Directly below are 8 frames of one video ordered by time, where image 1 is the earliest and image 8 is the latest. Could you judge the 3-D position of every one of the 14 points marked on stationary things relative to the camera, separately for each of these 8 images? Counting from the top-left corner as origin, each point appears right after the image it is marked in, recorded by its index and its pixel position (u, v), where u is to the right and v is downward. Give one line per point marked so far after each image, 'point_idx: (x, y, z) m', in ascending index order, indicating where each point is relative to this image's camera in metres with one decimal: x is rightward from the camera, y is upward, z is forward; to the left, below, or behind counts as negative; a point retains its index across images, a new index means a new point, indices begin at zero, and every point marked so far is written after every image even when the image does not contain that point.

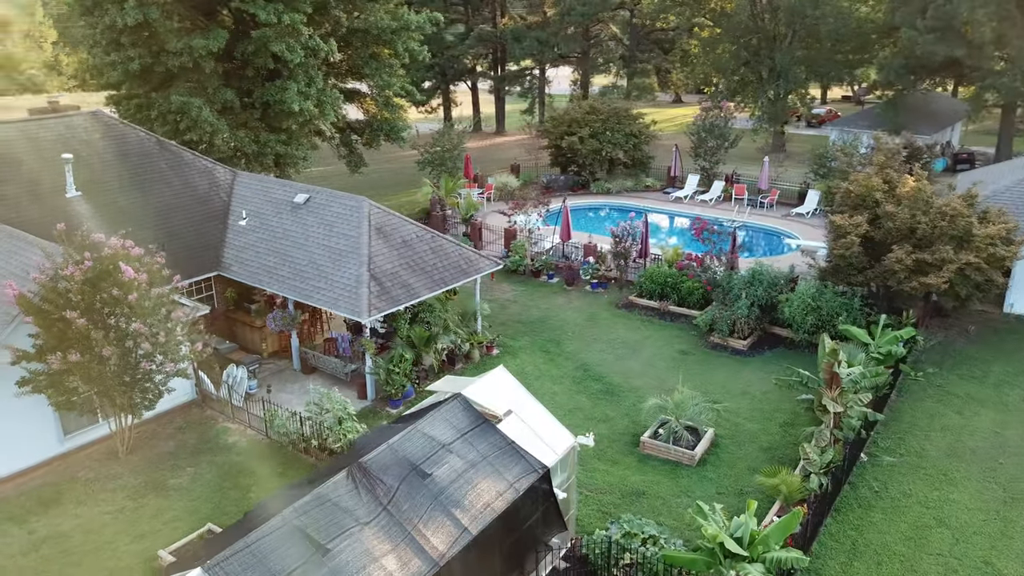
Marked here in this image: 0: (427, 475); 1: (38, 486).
0: (-1.2, -2.4, +10.6) m
1: (-8.8, -3.6, +14.9) m
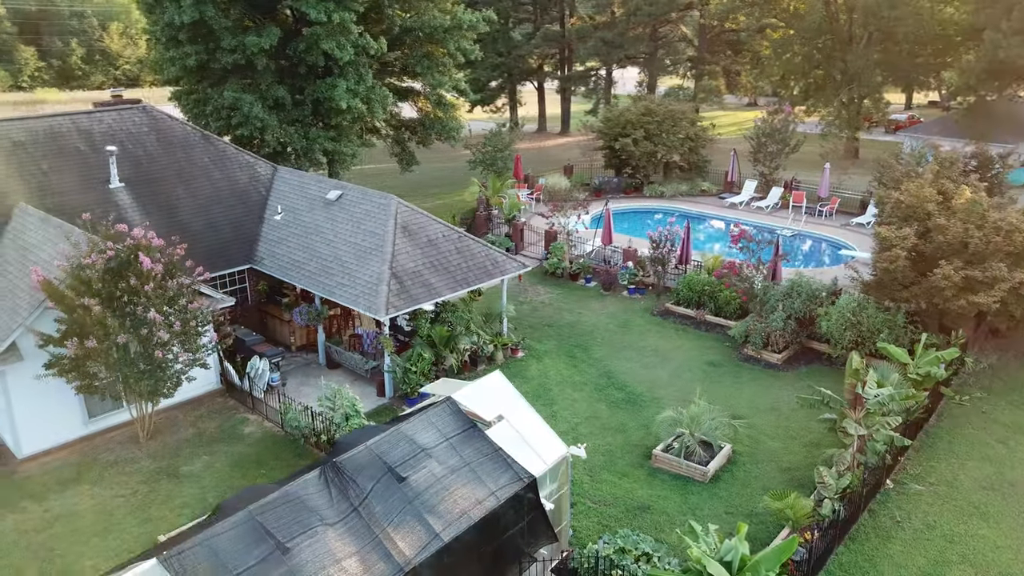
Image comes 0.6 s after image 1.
0: (-1.5, -2.5, +10.4) m
1: (-8.6, -3.4, +15.4) m
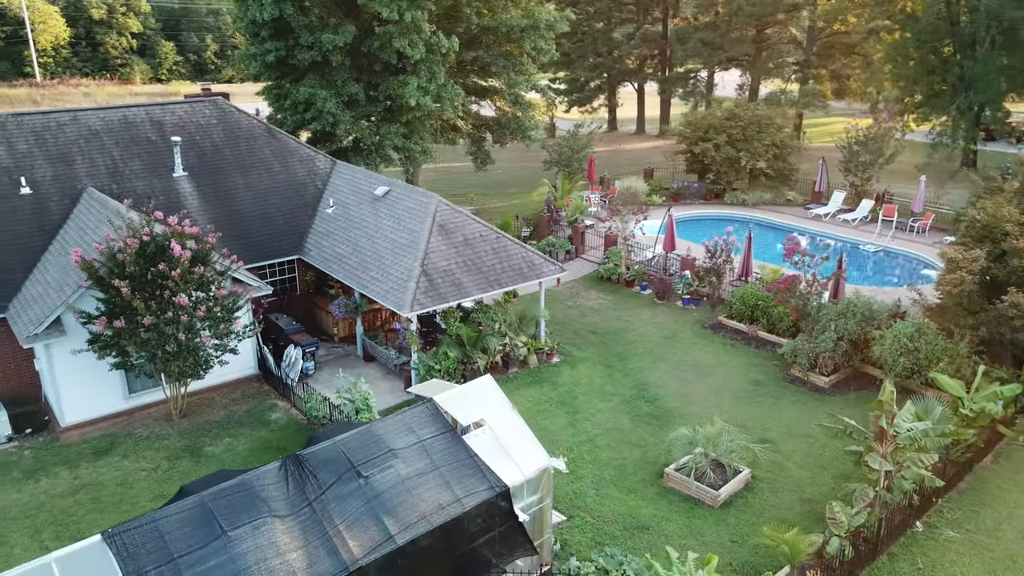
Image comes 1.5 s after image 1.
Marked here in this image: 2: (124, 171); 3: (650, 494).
0: (-1.9, -2.4, +10.4) m
1: (-8.4, -3.0, +16.4) m
2: (-9.5, +2.9, +19.9) m
3: (+2.5, -3.7, +14.4) m
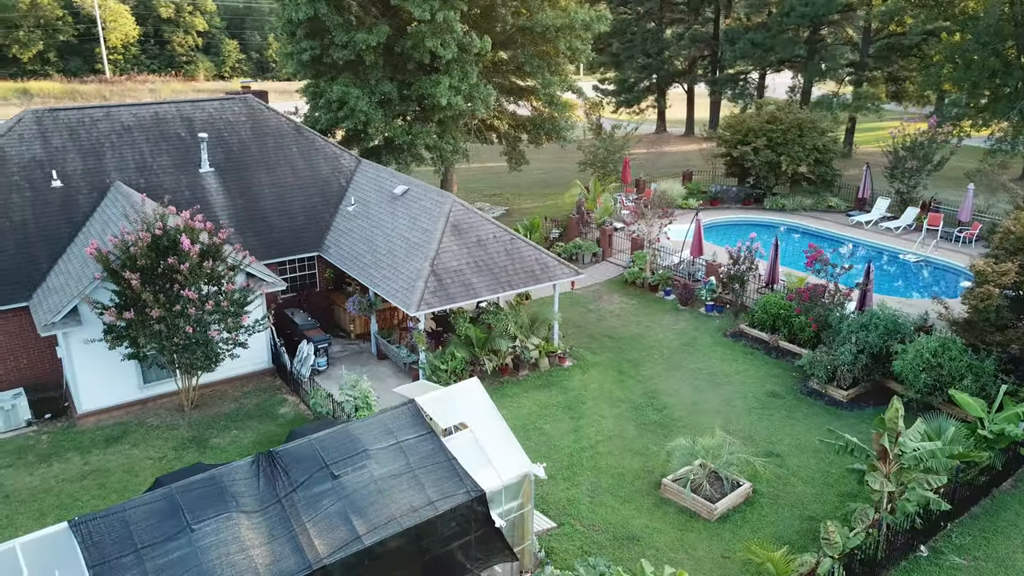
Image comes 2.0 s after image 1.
0: (-2.3, -2.4, +10.5) m
1: (-8.4, -2.8, +16.8) m
2: (-9.1, +3.1, +20.4) m
3: (+2.3, -3.8, +14.1) m
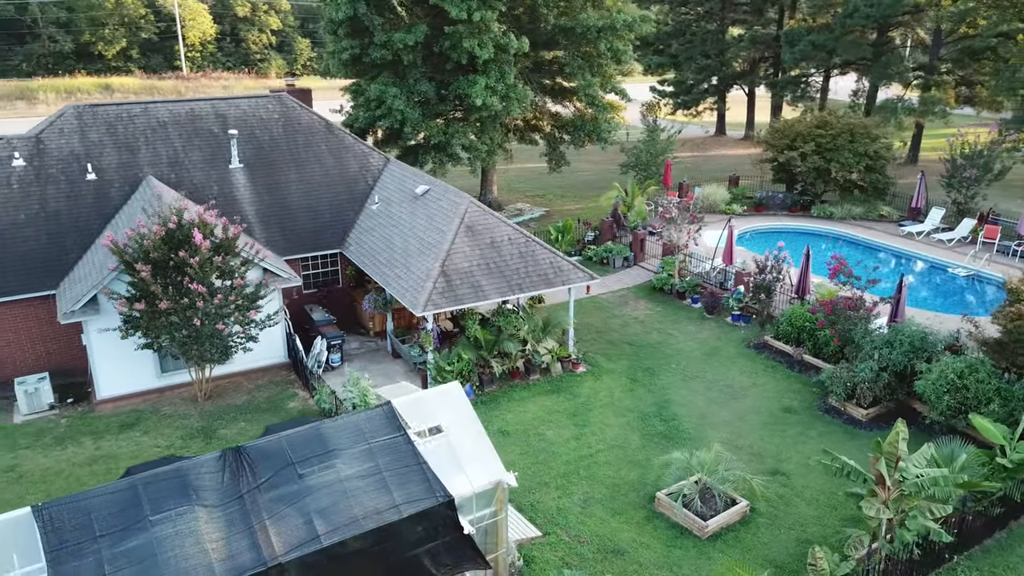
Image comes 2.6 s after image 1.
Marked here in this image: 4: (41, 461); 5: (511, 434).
0: (-2.8, -2.4, +10.5) m
1: (-8.3, -2.6, +17.4) m
2: (-8.5, +3.3, +21.0) m
3: (+2.1, -3.9, +13.8) m
4: (-9.1, -3.3, +15.5) m
5: (0.0, -3.0, +16.4) m
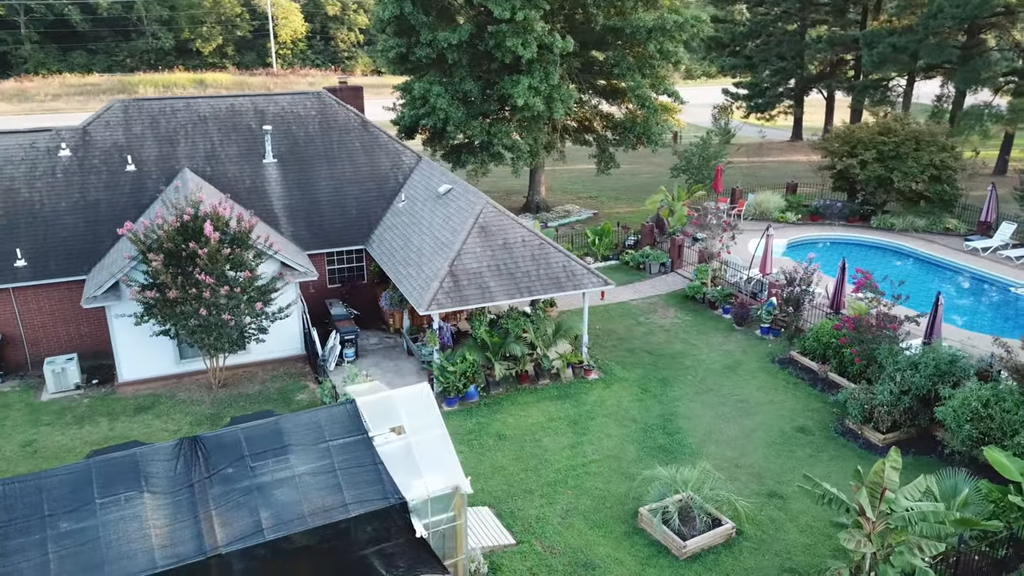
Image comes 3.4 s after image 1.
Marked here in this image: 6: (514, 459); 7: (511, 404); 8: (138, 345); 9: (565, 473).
0: (-3.4, -2.4, +10.6) m
1: (-8.2, -2.4, +18.0) m
2: (-7.8, +3.6, +21.6) m
3: (+1.7, -4.0, +13.4) m
4: (-9.2, -3.0, +16.3) m
5: (-0.1, -3.0, +16.2) m
6: (0.0, -3.3, +15.5) m
7: (0.0, -2.5, +17.5) m
8: (-8.3, -1.3, +18.0) m
9: (+1.0, -3.4, +15.0) m
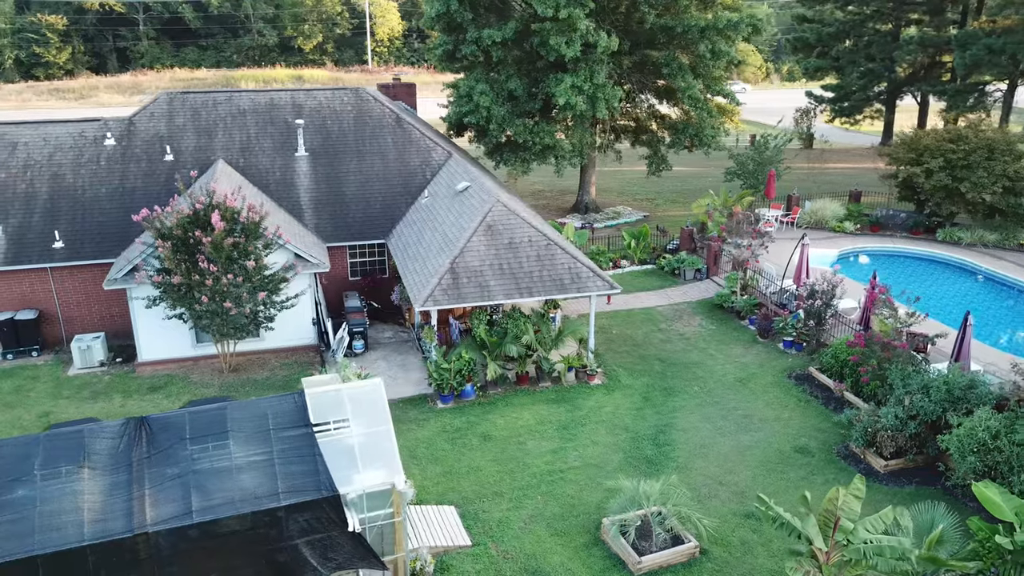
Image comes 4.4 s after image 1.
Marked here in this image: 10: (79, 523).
0: (-4.3, -2.2, +10.9) m
1: (-8.2, -2.0, +18.8) m
2: (-7.1, +3.9, +22.3) m
3: (+1.0, -4.1, +13.0) m
4: (-9.4, -2.6, +17.2) m
5: (-0.4, -3.0, +16.0) m
6: (-0.4, -3.3, +15.3) m
7: (-0.1, -2.5, +17.4) m
8: (-8.3, -0.9, +18.9) m
9: (+0.5, -3.5, +14.8) m
10: (-5.3, -2.9, +9.9) m
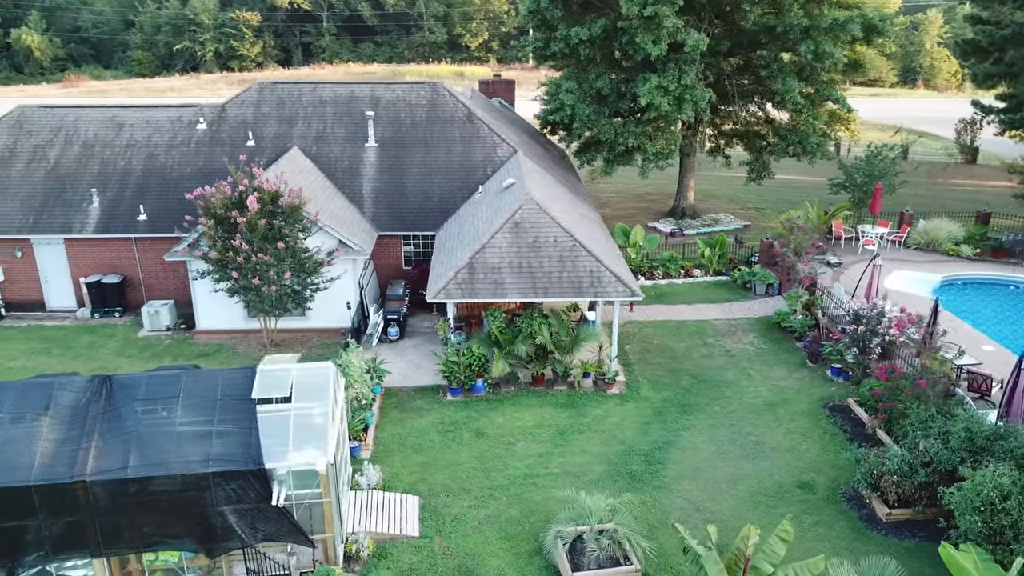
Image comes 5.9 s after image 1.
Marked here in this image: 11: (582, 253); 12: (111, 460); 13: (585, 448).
0: (-5.3, -1.8, +11.8) m
1: (-7.5, -1.4, +20.3) m
2: (-5.3, +4.4, +23.5) m
3: (+0.2, -4.1, +12.8) m
4: (-9.1, -1.9, +19.0) m
5: (-0.6, -2.9, +16.0) m
6: (-0.7, -3.2, +15.3) m
7: (0.0, -2.5, +17.2) m
8: (-7.5, -0.3, +20.3) m
9: (+0.1, -3.5, +14.6) m
10: (-6.6, -2.4, +11.0) m
11: (+1.6, +0.8, +17.8) m
12: (-5.6, -2.4, +11.2) m
13: (+1.4, -3.1, +15.5) m
